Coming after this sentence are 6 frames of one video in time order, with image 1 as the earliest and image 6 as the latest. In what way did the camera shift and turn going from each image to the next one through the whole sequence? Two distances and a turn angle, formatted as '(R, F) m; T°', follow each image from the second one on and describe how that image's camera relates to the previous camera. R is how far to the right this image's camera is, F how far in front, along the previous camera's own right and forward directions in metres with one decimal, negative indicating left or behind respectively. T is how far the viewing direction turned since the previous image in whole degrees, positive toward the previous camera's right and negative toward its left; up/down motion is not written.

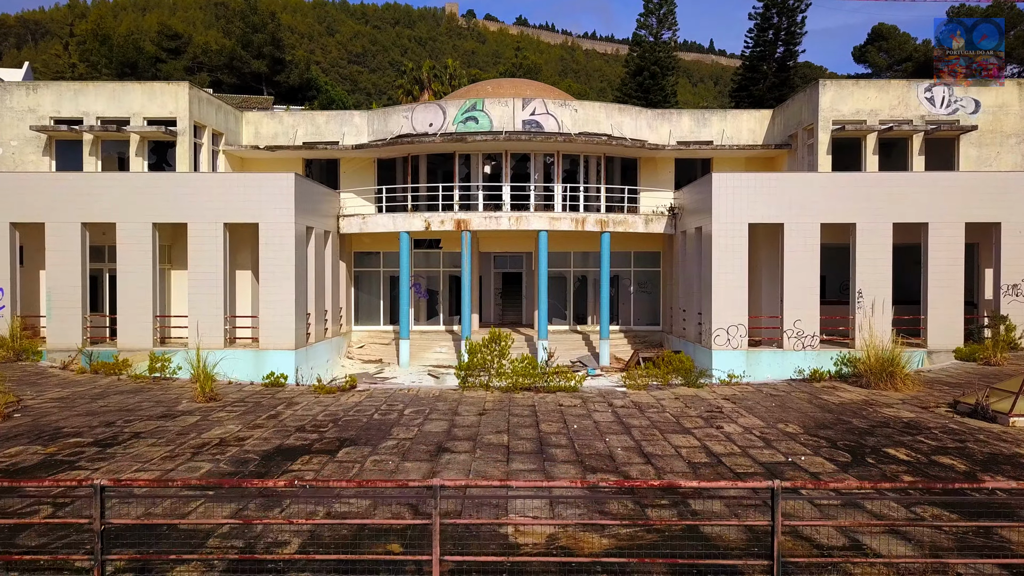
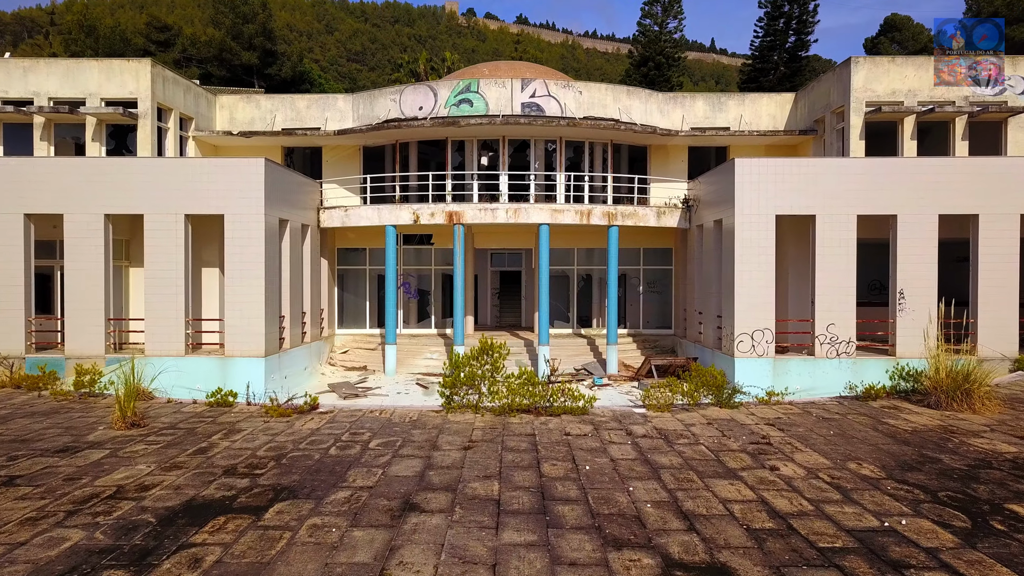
(0.0, +1.9) m; 0°
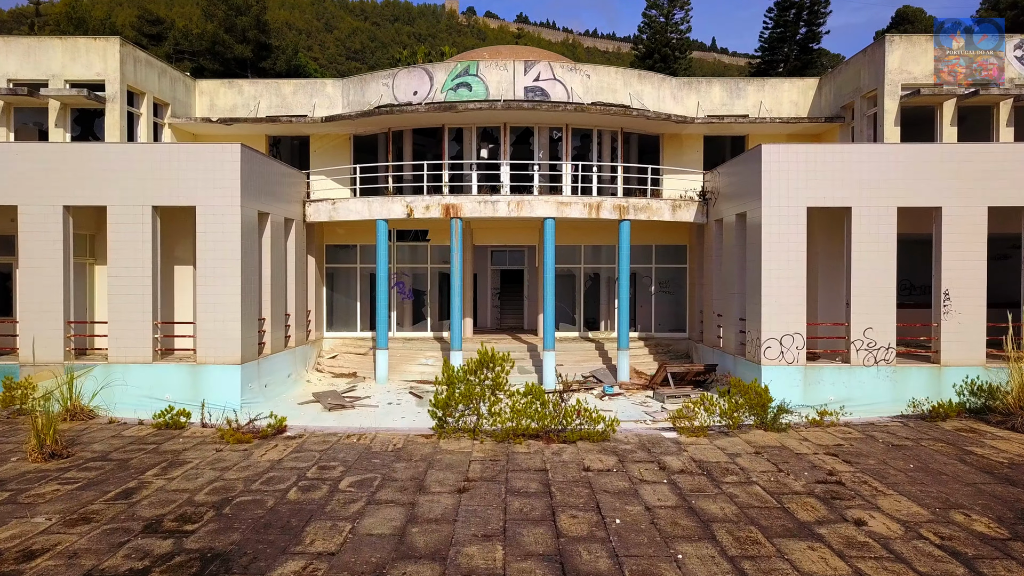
(0.0, +1.5) m; 0°
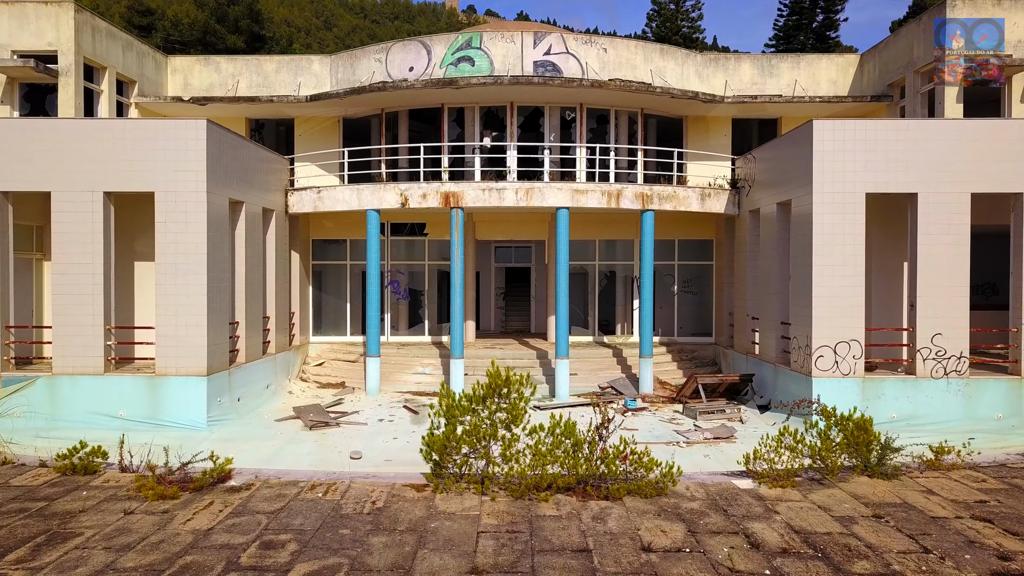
(-0.1, +1.9) m; 0°
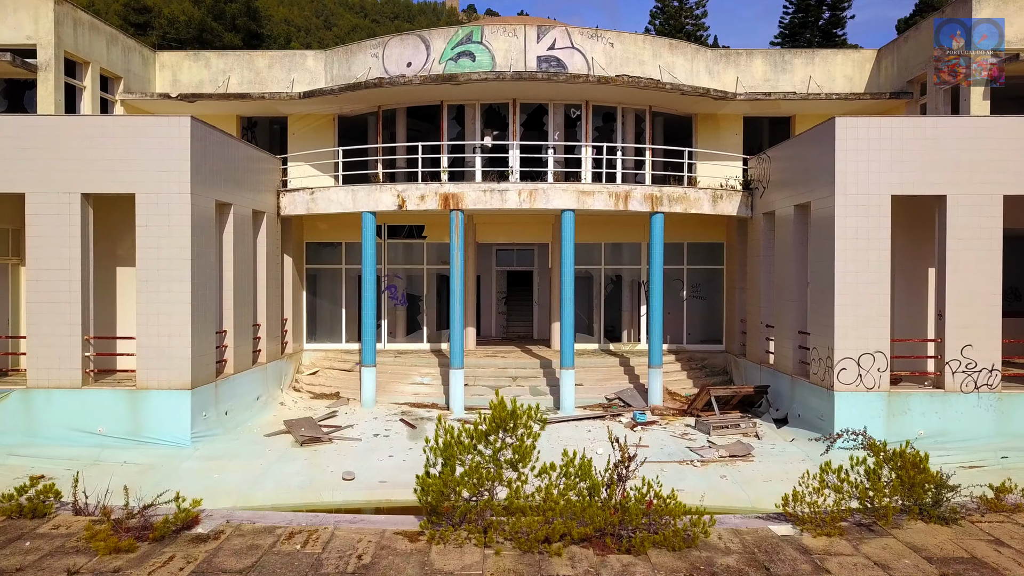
(0.0, +0.7) m; 0°
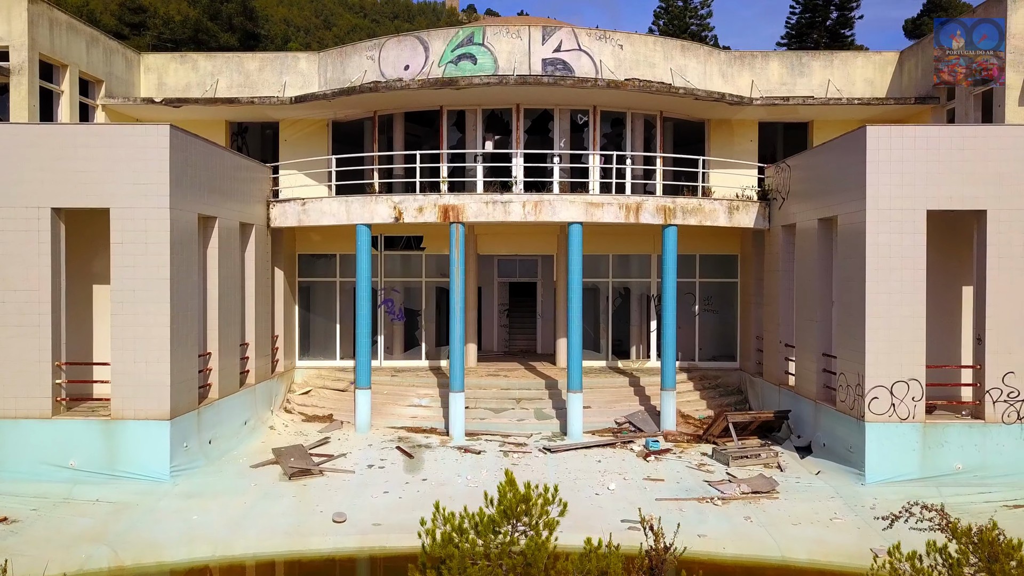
(-0.1, +0.8) m; 0°
